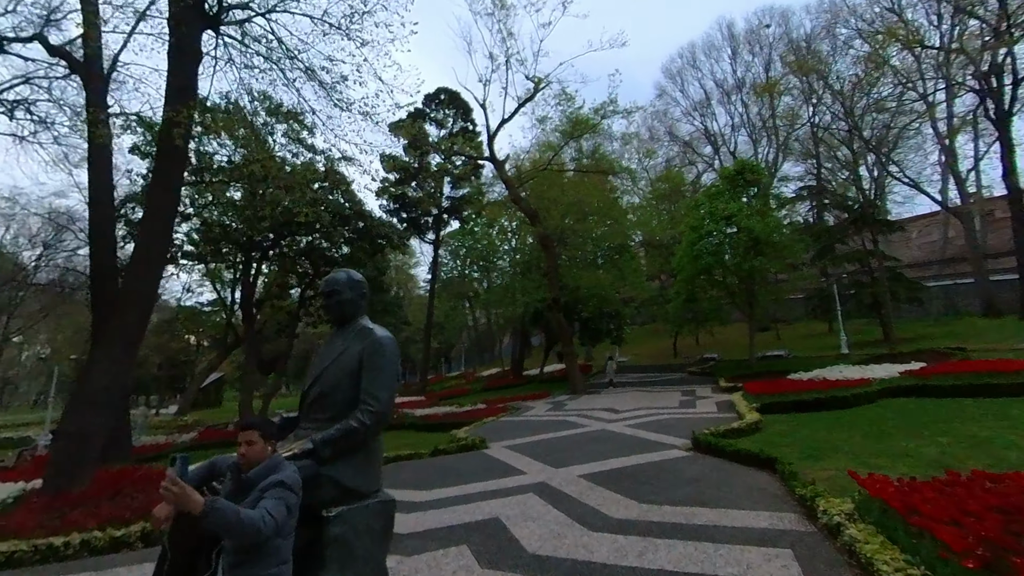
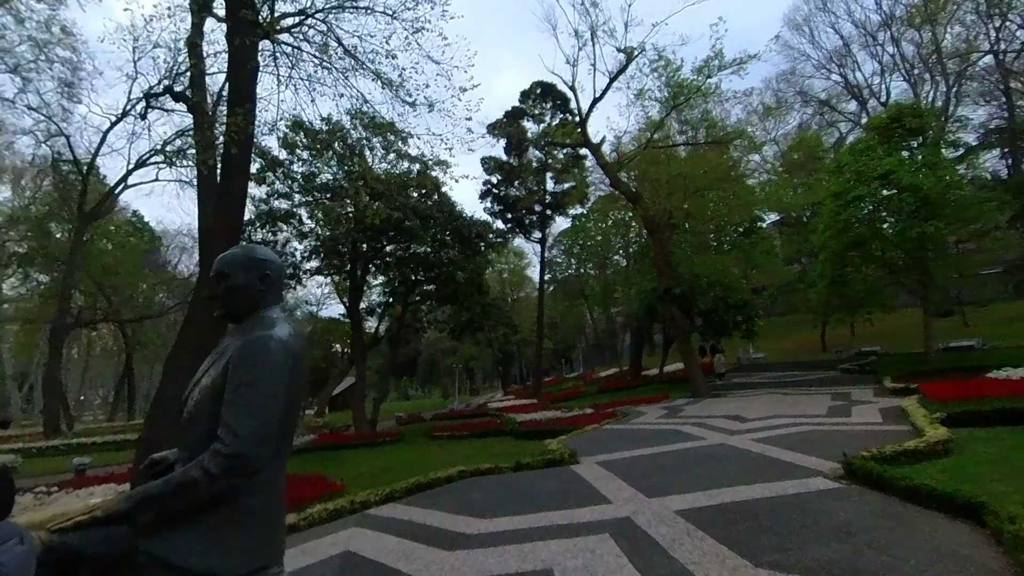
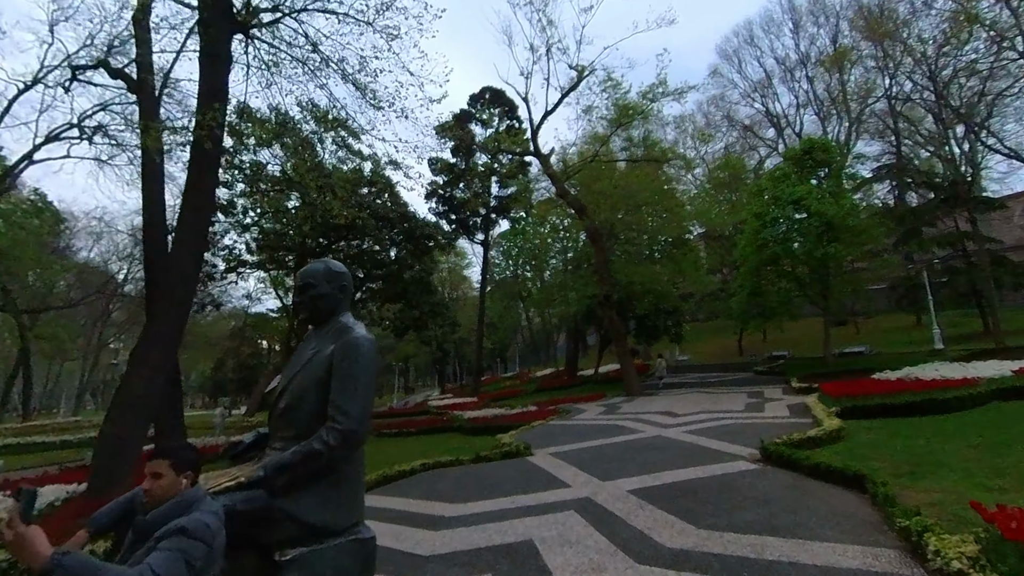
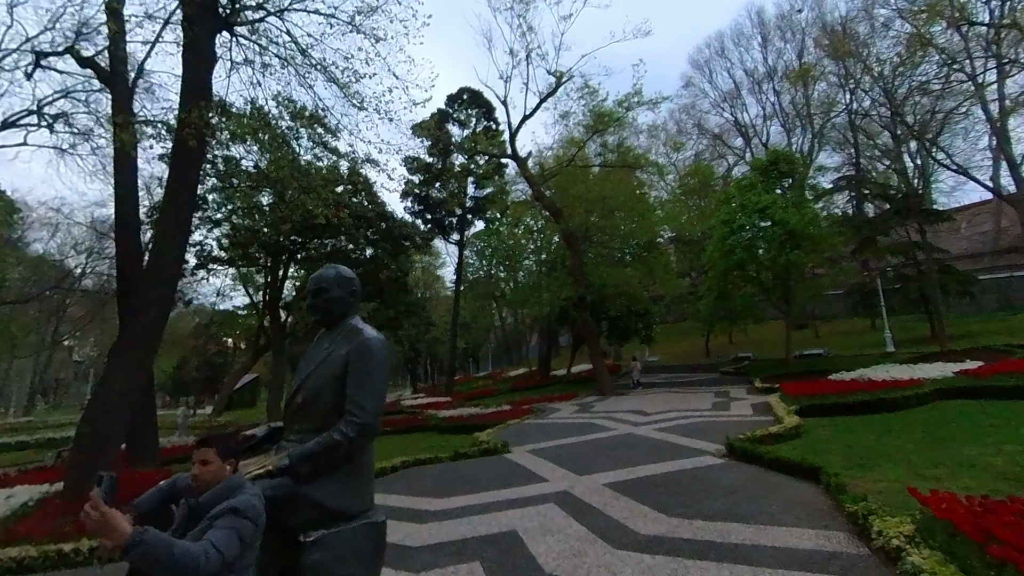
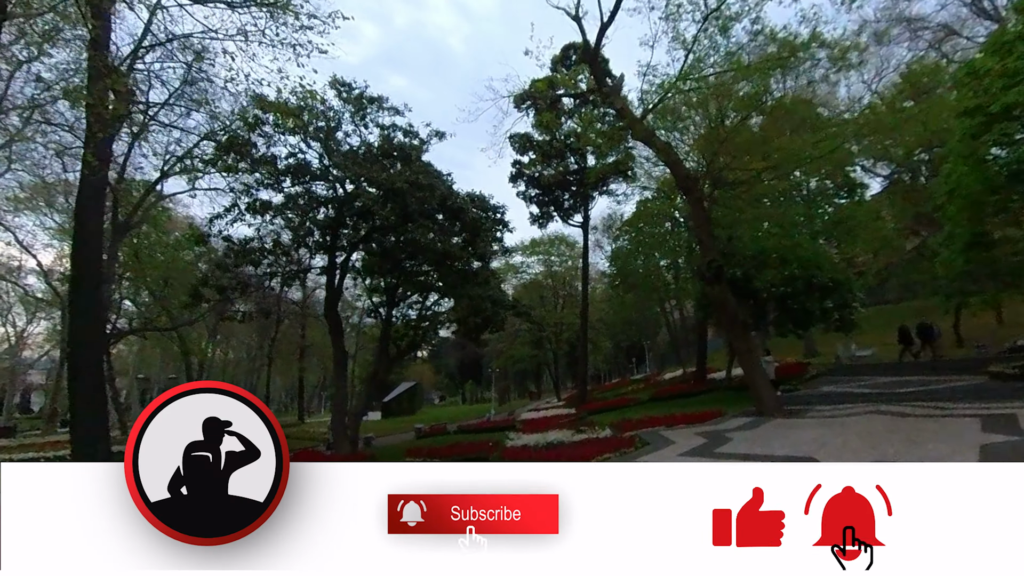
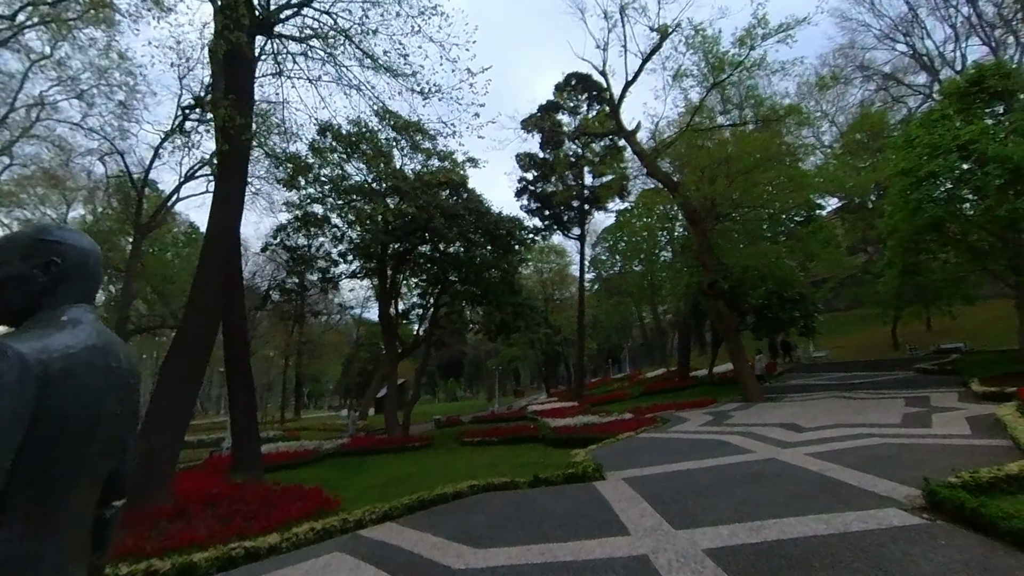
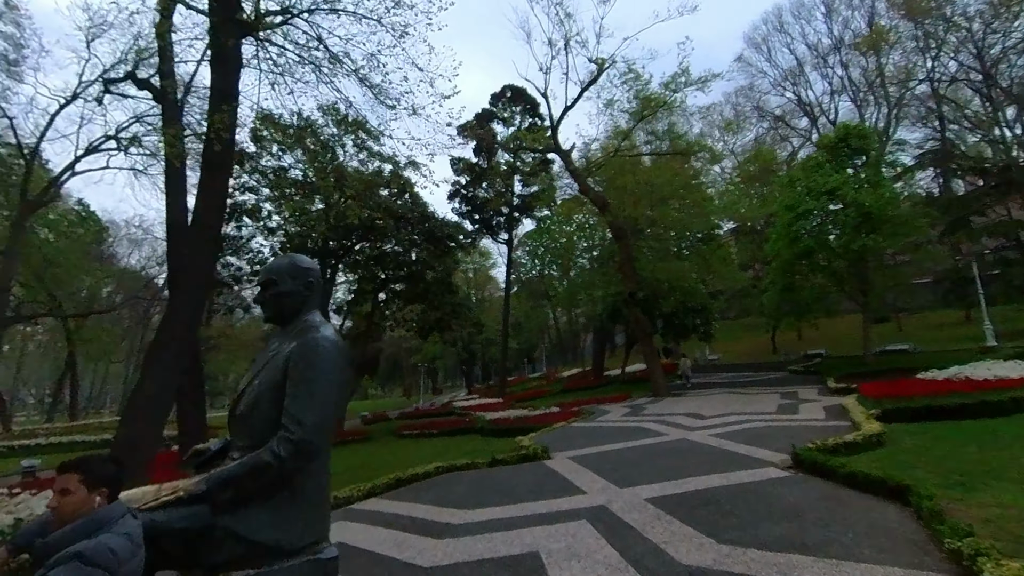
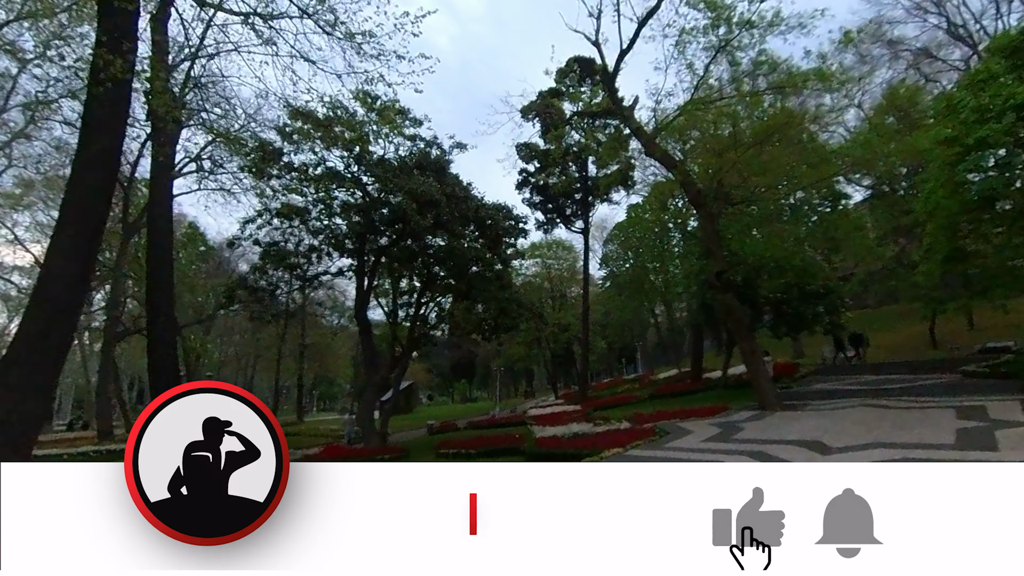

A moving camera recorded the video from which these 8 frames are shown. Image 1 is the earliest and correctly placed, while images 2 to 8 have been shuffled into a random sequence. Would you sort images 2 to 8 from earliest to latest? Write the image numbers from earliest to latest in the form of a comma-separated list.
4, 3, 7, 2, 6, 8, 5
